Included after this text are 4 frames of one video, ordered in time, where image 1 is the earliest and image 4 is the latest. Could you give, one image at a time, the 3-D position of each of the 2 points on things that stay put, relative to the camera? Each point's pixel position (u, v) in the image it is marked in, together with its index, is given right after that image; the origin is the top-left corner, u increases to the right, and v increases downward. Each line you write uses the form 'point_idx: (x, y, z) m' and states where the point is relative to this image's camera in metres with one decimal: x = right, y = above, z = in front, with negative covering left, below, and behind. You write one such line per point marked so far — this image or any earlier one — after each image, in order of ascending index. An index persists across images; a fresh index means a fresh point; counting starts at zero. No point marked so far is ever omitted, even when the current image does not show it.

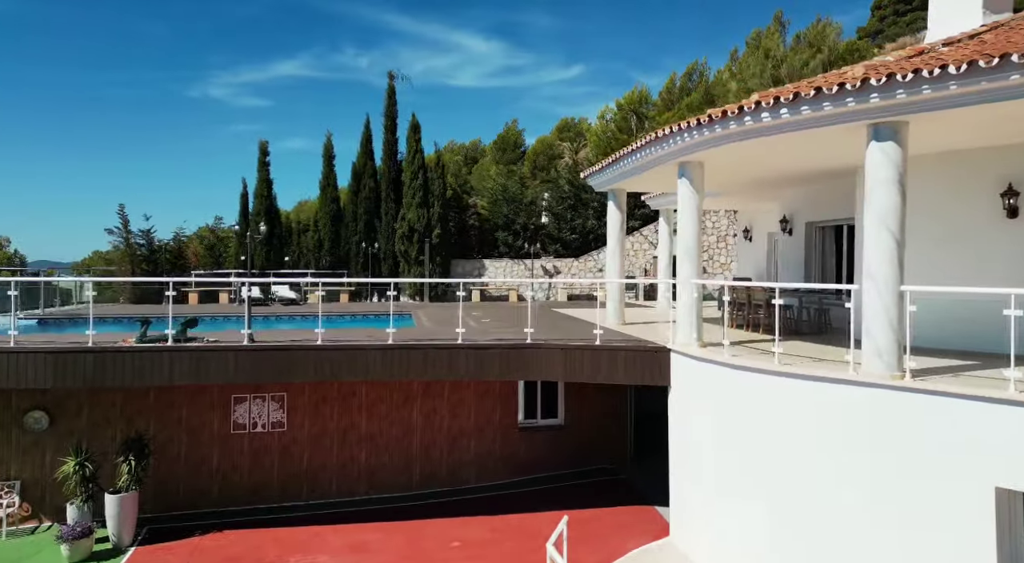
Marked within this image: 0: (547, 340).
0: (+0.6, -1.0, +12.0) m
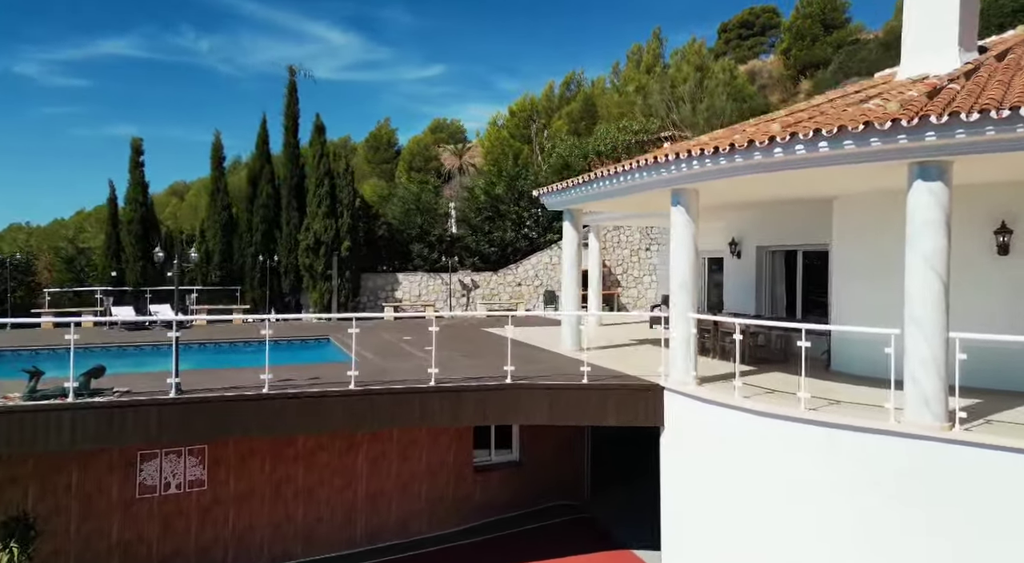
0: (+0.2, -1.5, +10.9) m
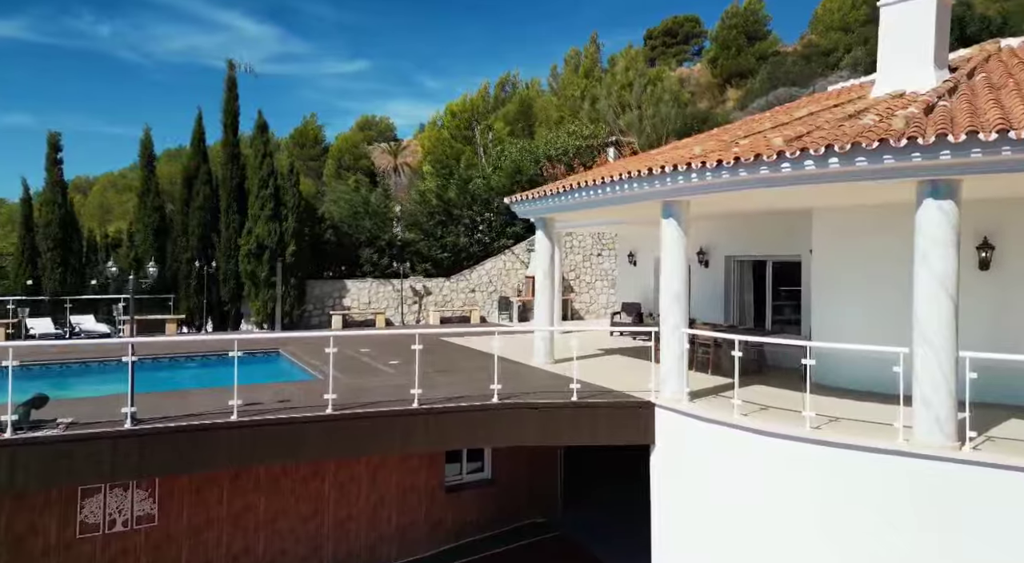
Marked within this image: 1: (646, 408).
0: (0.0, -1.7, +10.4) m
1: (+1.9, -1.8, +10.5) m
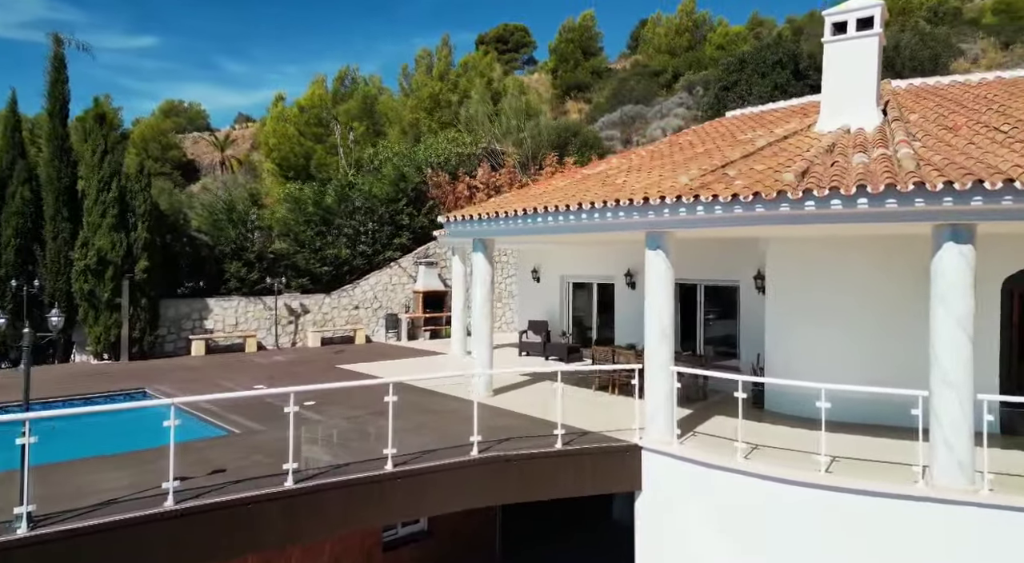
0: (-0.3, -2.1, +9.2) m
1: (+1.6, -2.2, +9.8) m
